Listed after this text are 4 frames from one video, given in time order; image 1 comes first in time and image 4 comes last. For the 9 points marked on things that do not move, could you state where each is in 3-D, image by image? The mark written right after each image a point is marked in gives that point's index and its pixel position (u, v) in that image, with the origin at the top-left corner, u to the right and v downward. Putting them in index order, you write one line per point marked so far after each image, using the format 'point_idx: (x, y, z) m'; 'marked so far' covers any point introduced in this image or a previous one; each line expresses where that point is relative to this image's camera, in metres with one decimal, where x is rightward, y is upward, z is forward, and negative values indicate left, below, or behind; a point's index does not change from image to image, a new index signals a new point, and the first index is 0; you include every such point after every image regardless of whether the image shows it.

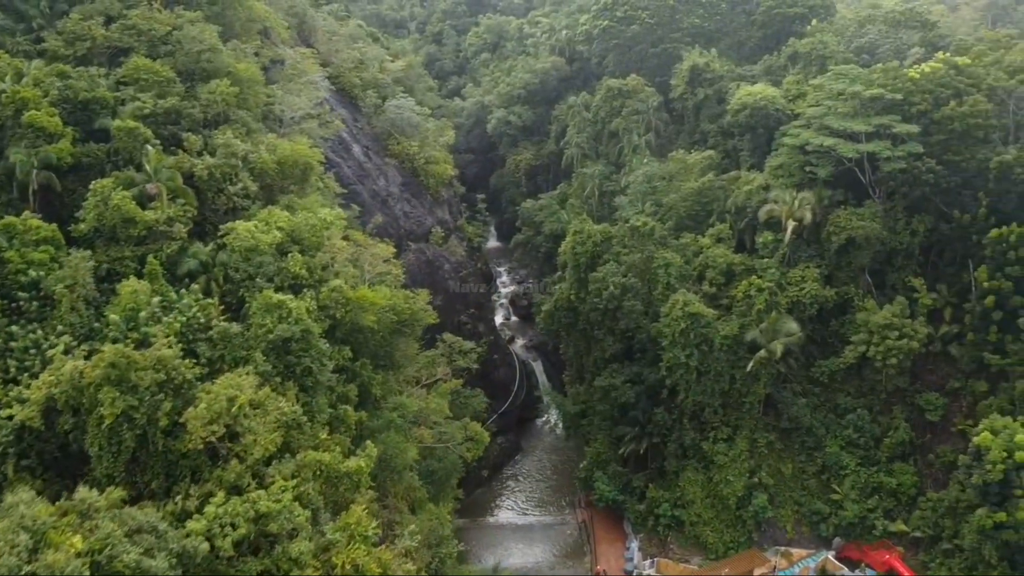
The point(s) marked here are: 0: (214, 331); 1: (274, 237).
0: (-6.5, -1.0, +17.8) m
1: (-5.7, +1.2, +19.6) m
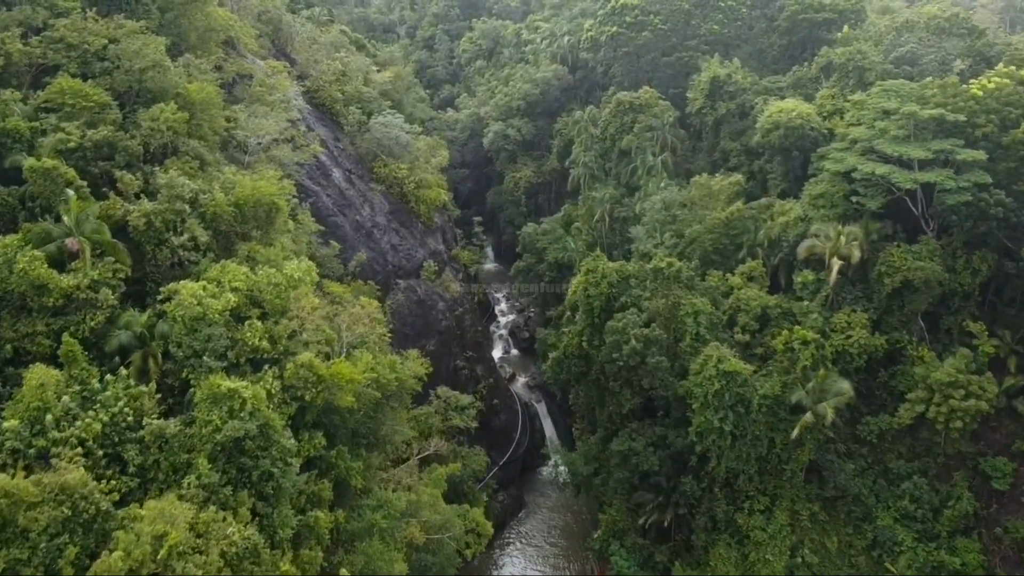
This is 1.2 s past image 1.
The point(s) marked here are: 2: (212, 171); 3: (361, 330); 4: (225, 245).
0: (-6.3, -2.4, +14.0) m
1: (-5.5, -0.3, +15.9) m
2: (-6.9, +2.7, +18.8) m
3: (-3.4, -1.0, +18.8) m
4: (-6.3, +0.9, +18.0) m
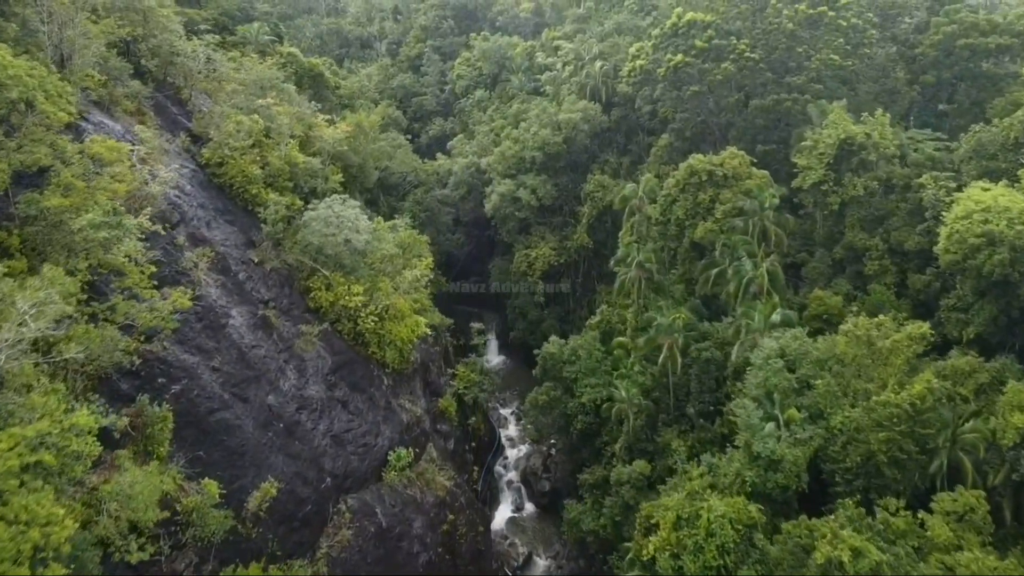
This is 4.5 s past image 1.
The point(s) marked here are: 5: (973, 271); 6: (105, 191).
0: (-5.8, -7.0, +2.6) m
1: (-5.0, -4.8, +4.4) m
2: (-6.4, -1.8, +7.3) m
3: (-2.9, -5.5, +7.3) m
4: (-5.8, -3.6, +6.6) m
5: (+9.6, +0.4, +17.3) m
6: (-6.7, +1.7, +14.0) m
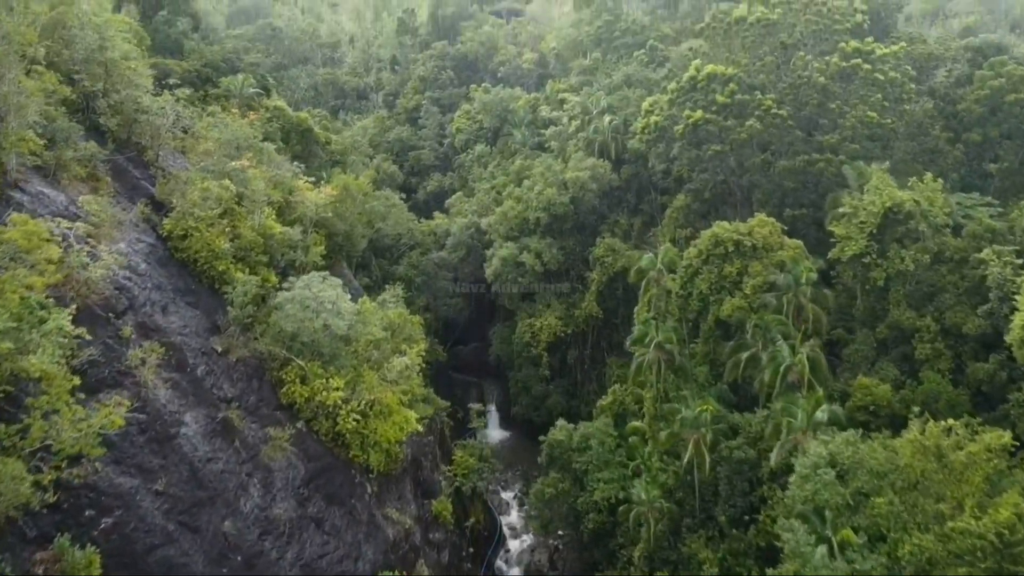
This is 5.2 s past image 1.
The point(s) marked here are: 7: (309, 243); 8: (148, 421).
0: (-5.7, -7.9, -0.3) m
1: (-4.9, -5.8, +1.6) m
2: (-6.3, -3.1, +4.7) m
3: (-2.9, -6.7, +4.5) m
4: (-5.7, -4.7, +3.8) m
5: (+9.7, -1.4, +14.7) m
6: (-6.7, +0.2, +11.6) m
7: (-4.8, +1.1, +19.5) m
8: (-5.8, -2.1, +13.2) m
